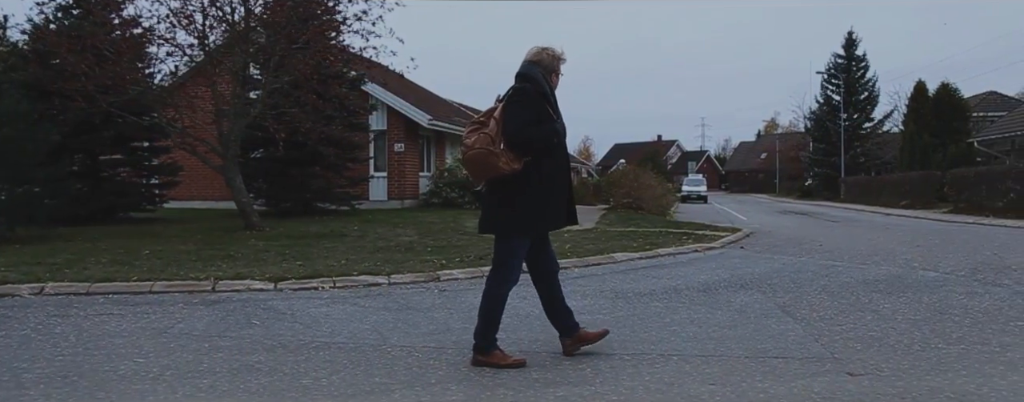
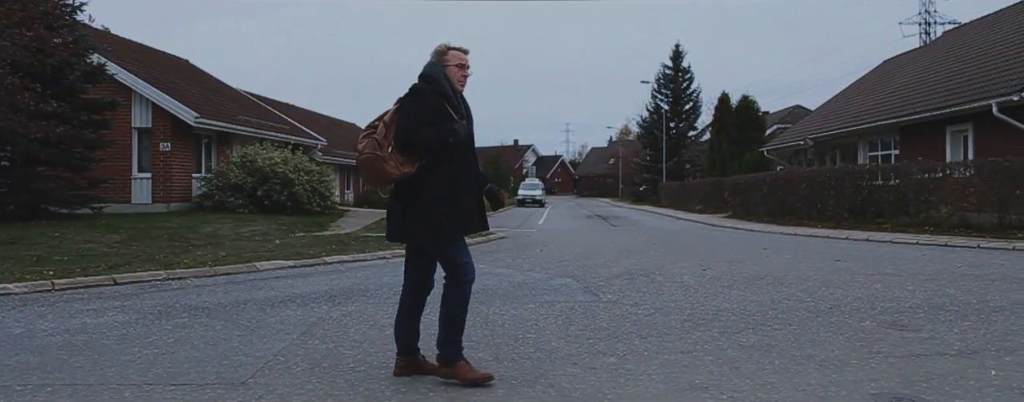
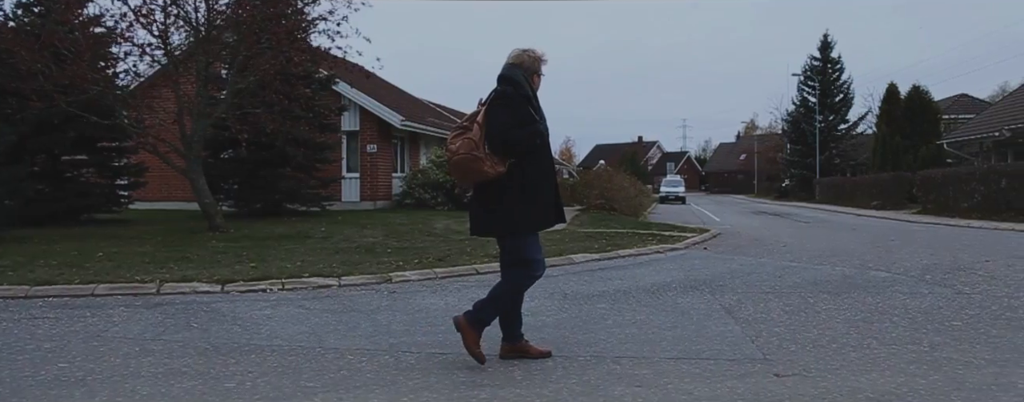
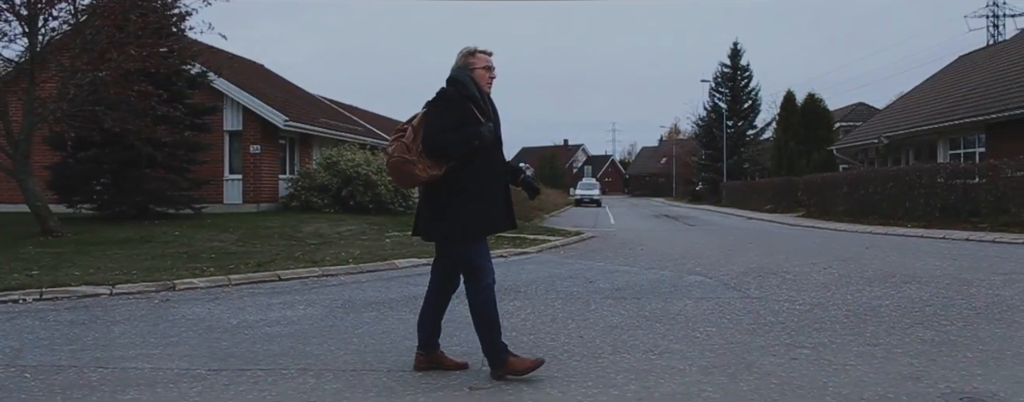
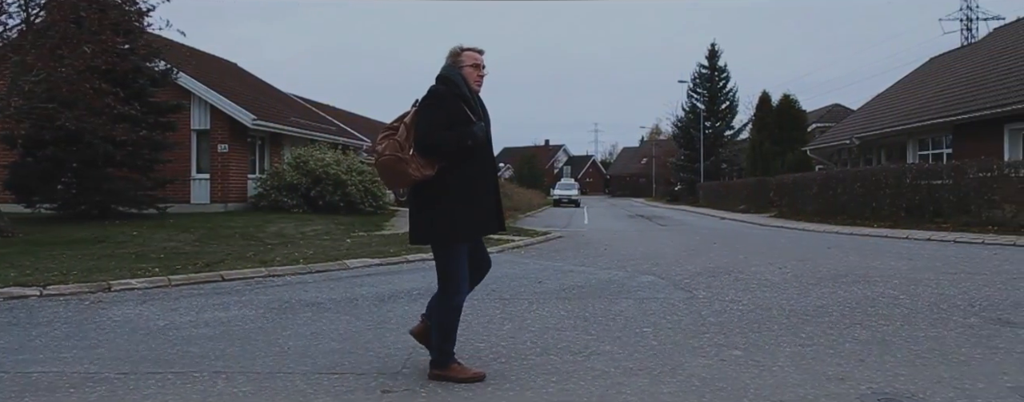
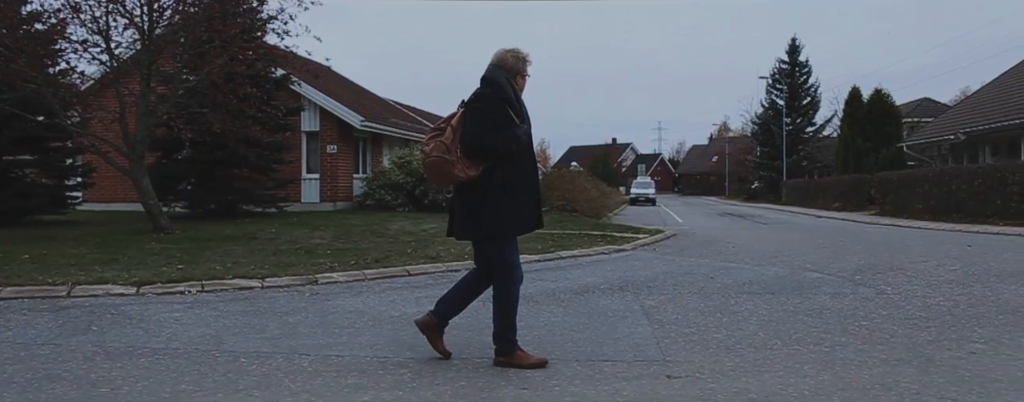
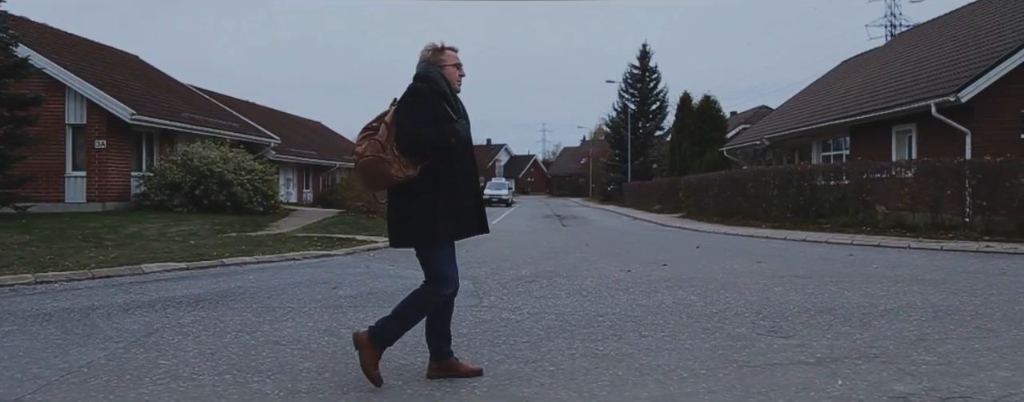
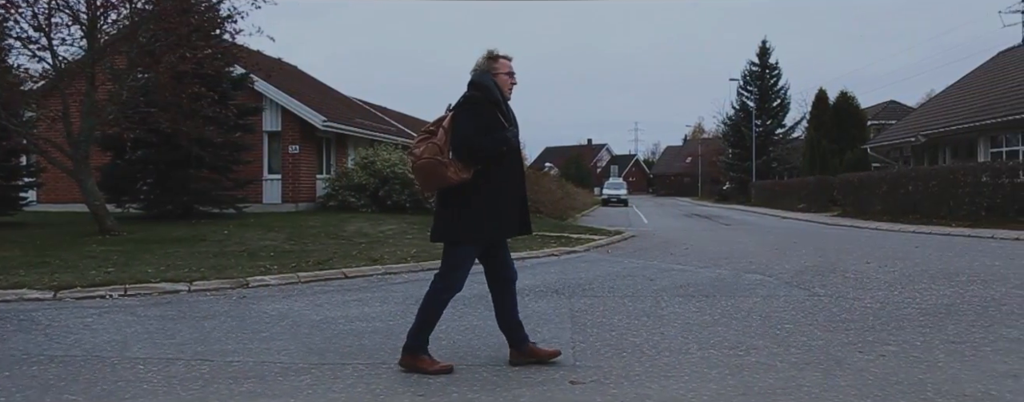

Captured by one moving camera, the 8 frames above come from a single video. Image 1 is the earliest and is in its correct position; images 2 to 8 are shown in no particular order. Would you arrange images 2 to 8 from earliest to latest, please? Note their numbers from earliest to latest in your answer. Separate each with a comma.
3, 6, 8, 4, 5, 2, 7
